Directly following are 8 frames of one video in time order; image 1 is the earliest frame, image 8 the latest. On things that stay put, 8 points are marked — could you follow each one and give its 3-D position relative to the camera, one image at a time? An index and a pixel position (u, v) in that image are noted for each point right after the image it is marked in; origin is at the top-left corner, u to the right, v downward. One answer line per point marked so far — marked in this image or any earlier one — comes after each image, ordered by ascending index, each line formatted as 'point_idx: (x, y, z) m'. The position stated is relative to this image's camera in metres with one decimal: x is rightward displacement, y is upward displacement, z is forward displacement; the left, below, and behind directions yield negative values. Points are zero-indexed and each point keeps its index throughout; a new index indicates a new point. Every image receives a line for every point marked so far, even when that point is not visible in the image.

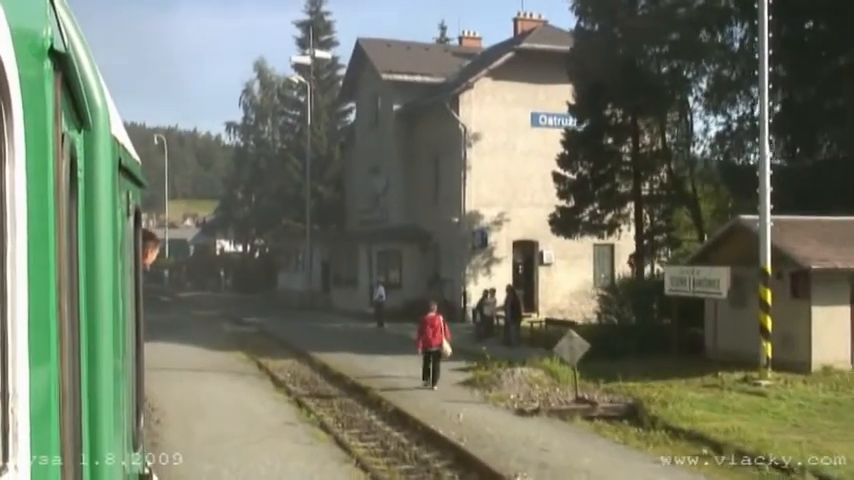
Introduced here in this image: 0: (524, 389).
0: (+1.6, -2.5, +17.1) m
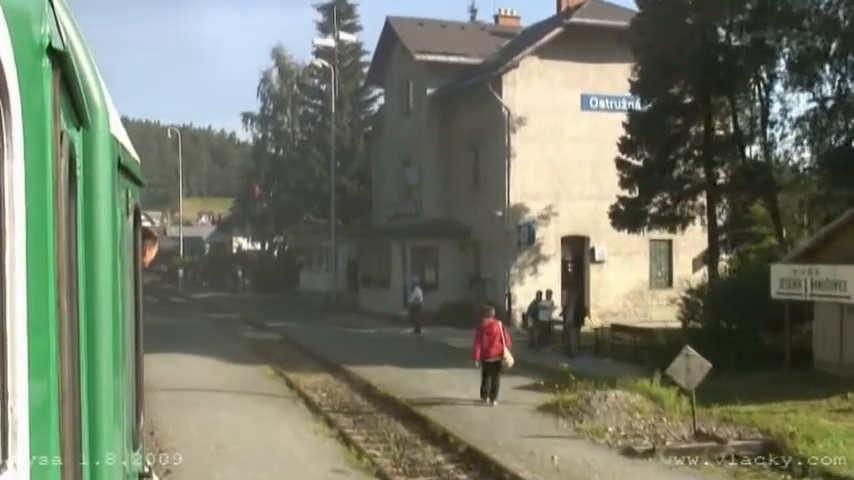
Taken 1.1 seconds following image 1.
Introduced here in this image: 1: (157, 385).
0: (+2.6, -2.4, +13.8) m
1: (-4.6, -2.5, +17.6) m
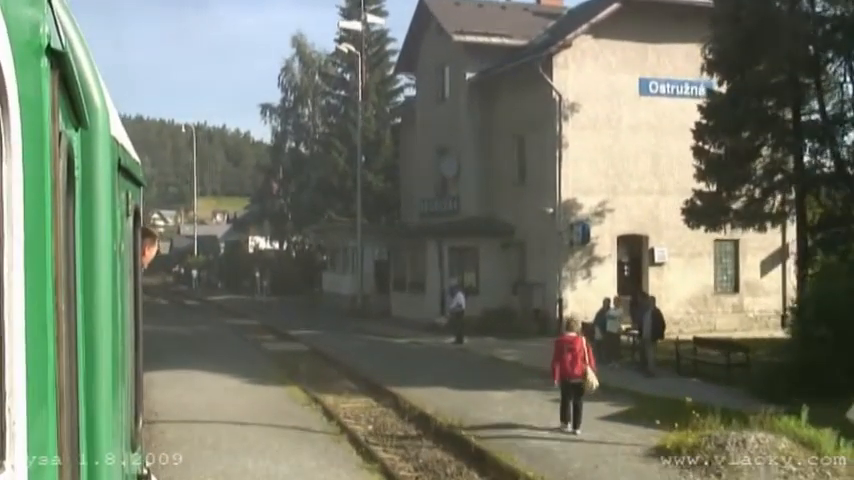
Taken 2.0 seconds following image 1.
0: (+3.5, -2.4, +10.5) m
1: (-3.6, -2.4, +14.4) m
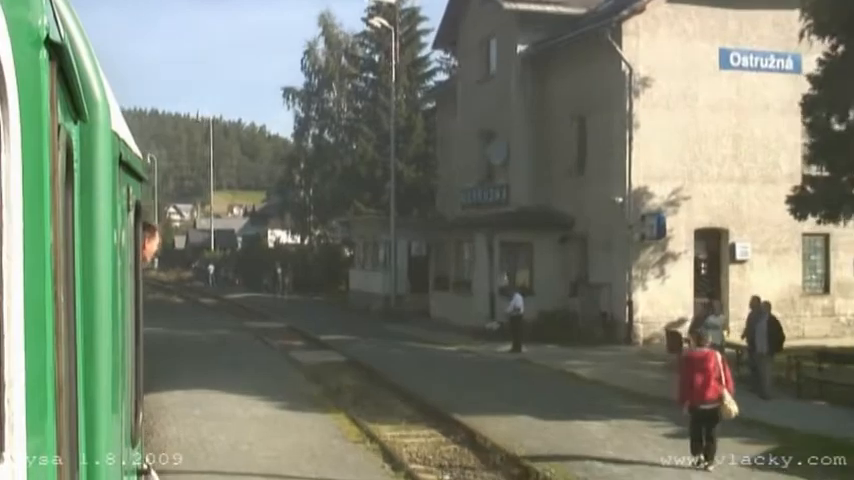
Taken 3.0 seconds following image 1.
0: (+4.5, -2.3, +6.9) m
1: (-2.6, -2.3, +10.9) m
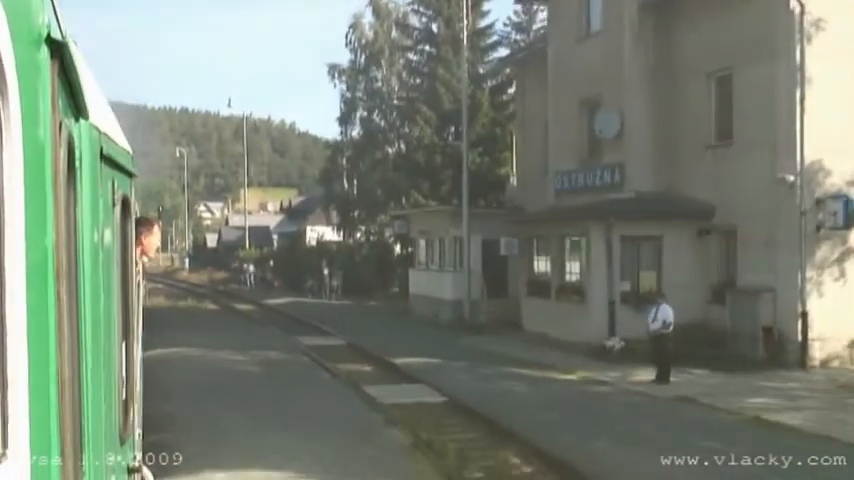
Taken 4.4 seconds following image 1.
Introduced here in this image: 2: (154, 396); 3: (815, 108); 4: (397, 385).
0: (+6.0, -2.2, +0.9) m
1: (-1.0, -2.3, +5.2) m
2: (-4.4, -2.5, +16.7) m
3: (+7.3, +2.5, +19.1) m
4: (-0.5, -2.4, +17.2) m
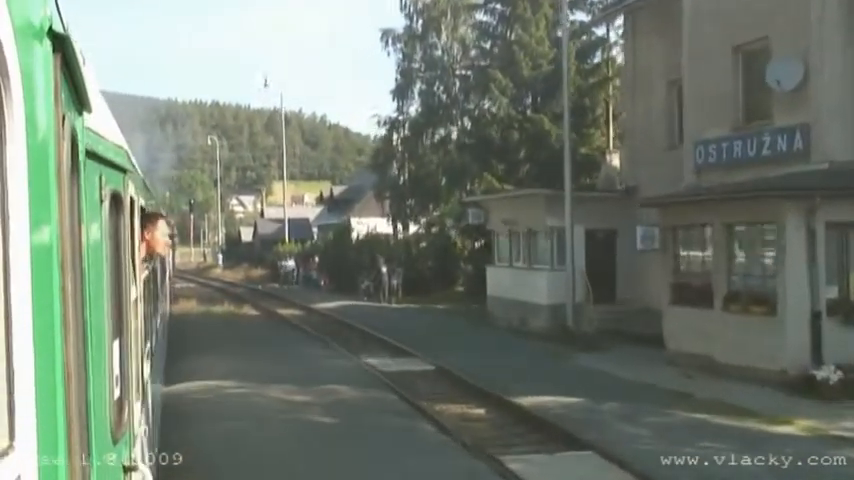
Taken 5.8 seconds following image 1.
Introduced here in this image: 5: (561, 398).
0: (+7.4, -2.2, -5.2) m
1: (+0.5, -2.3, -0.7) m
2: (-2.6, -2.4, +10.9) m
3: (+9.1, +2.6, +13.0) m
4: (+1.3, -2.3, +11.3) m
5: (+1.9, -2.3, +14.4) m
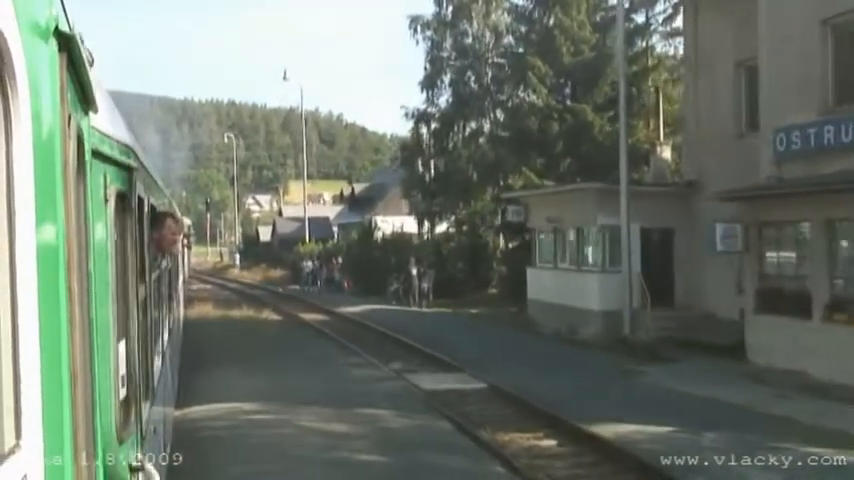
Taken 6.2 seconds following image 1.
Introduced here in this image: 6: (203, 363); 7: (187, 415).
0: (+7.8, -2.2, -7.5) m
1: (+1.0, -2.3, -3.0) m
2: (-1.9, -2.4, +8.7) m
3: (+9.8, +2.7, +10.6) m
4: (+2.0, -2.3, +9.0) m
5: (+2.7, -2.3, +12.1) m
6: (-4.2, -2.3, +19.0) m
7: (-3.1, -2.3, +13.2) m
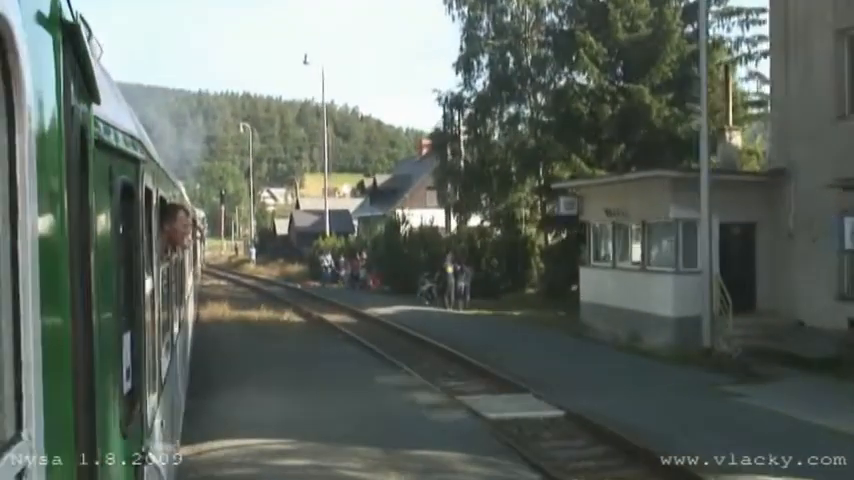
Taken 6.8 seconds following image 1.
0: (+8.3, -2.3, -10.5) m
1: (+1.5, -2.3, -5.9) m
2: (-1.2, -2.4, +5.8) m
3: (+10.6, +2.6, +7.5) m
4: (+2.7, -2.3, +6.1) m
5: (+3.4, -2.2, +9.2) m
6: (-3.3, -2.2, +16.2) m
7: (-2.3, -2.2, +10.3) m
